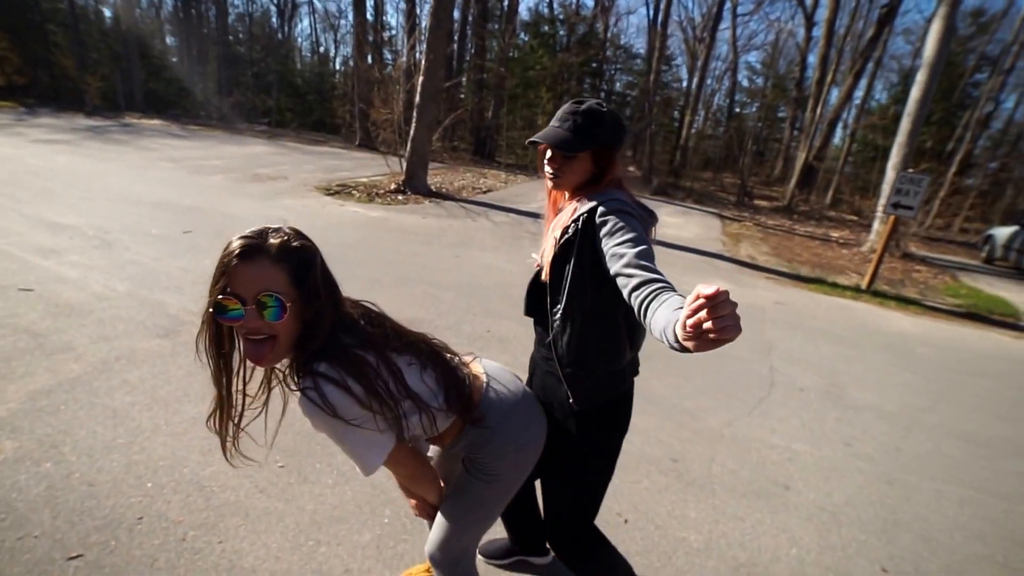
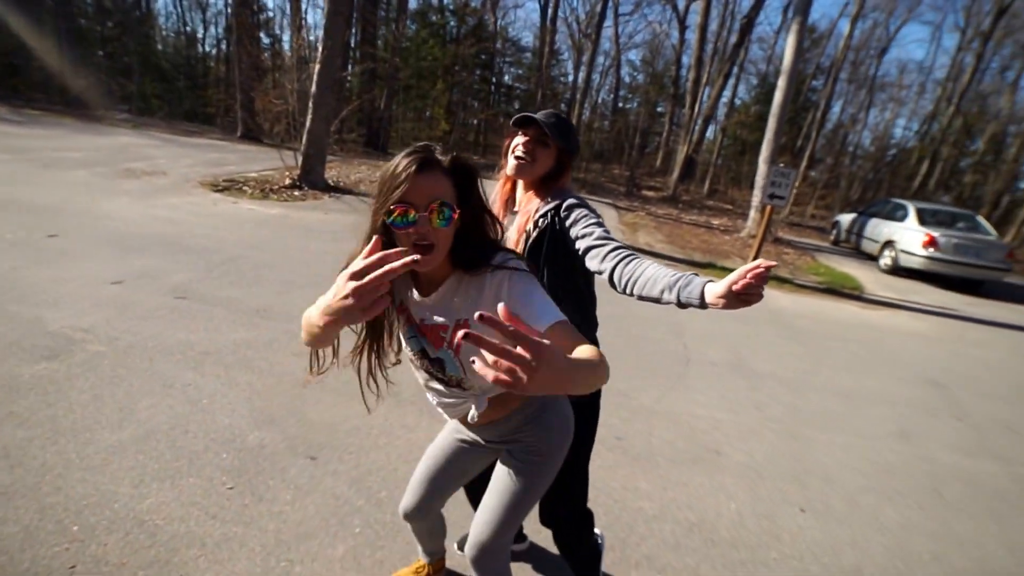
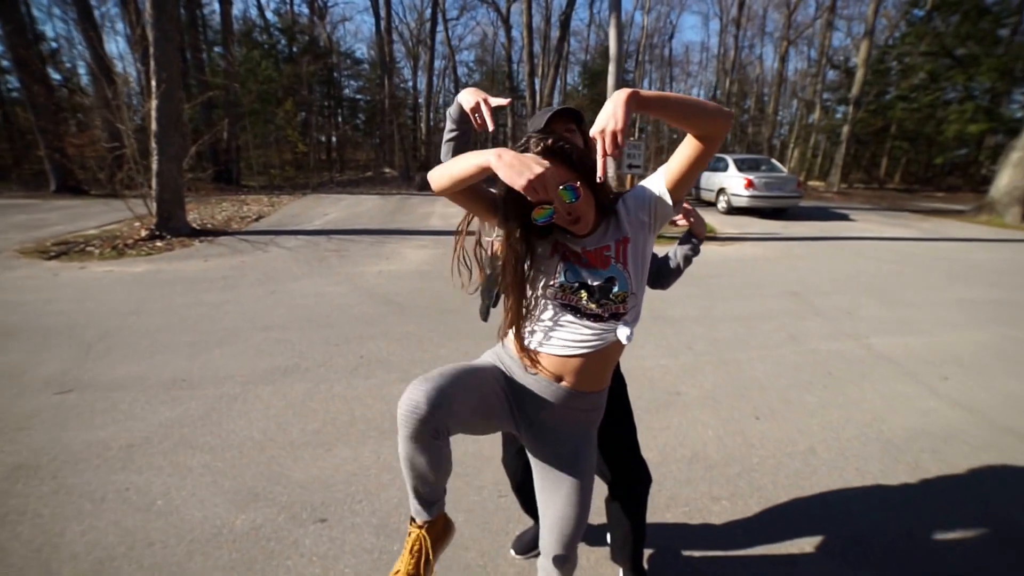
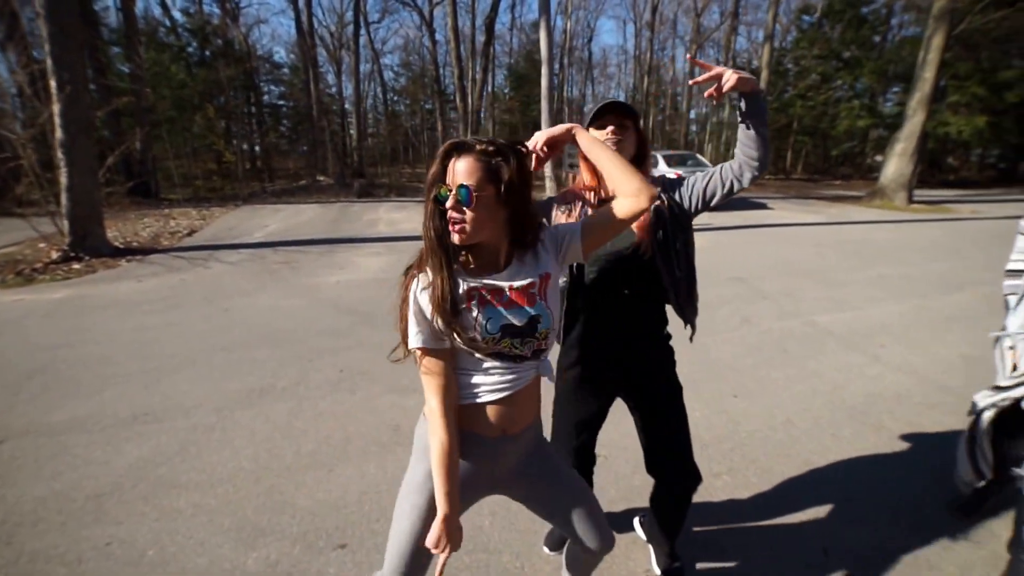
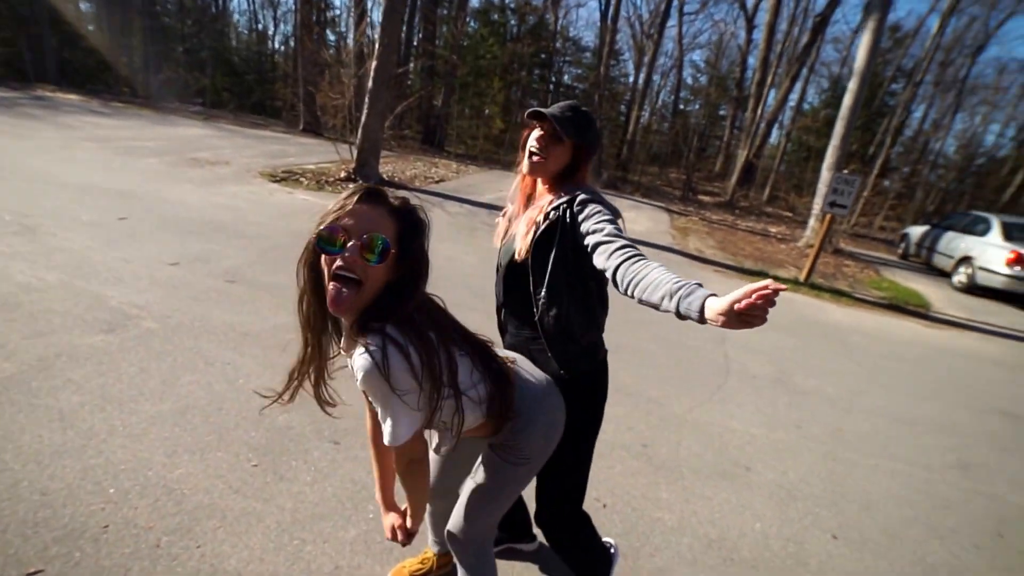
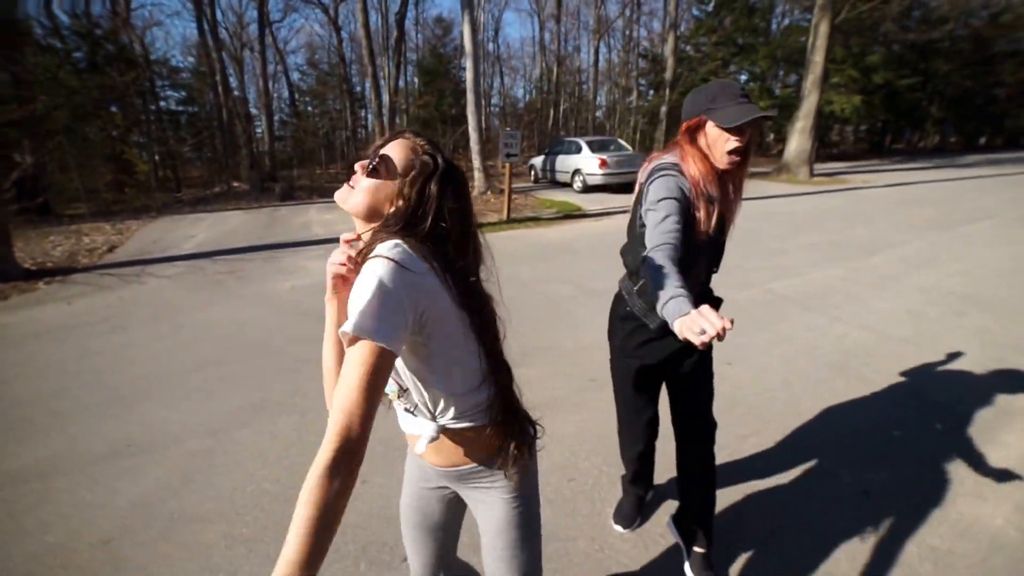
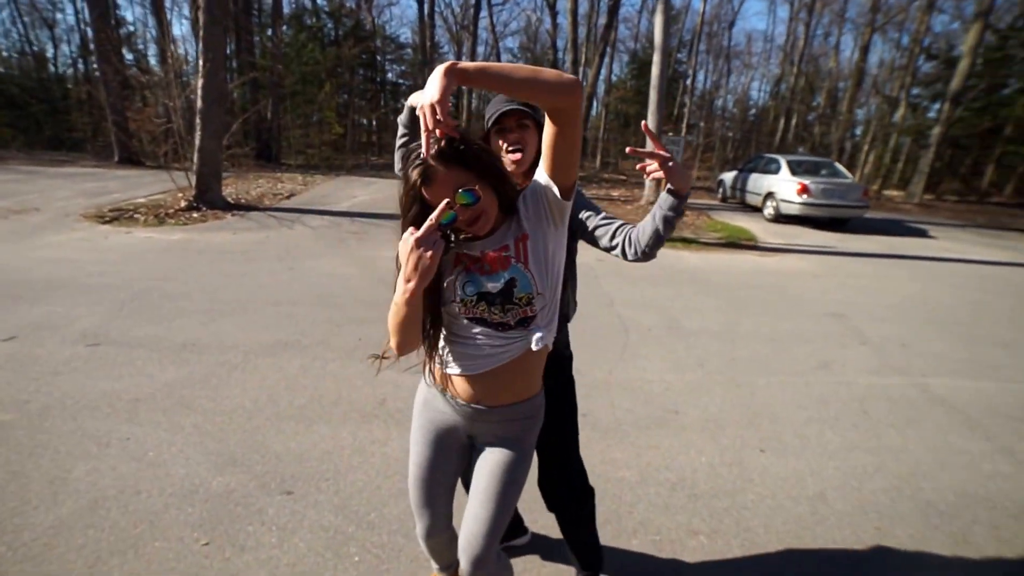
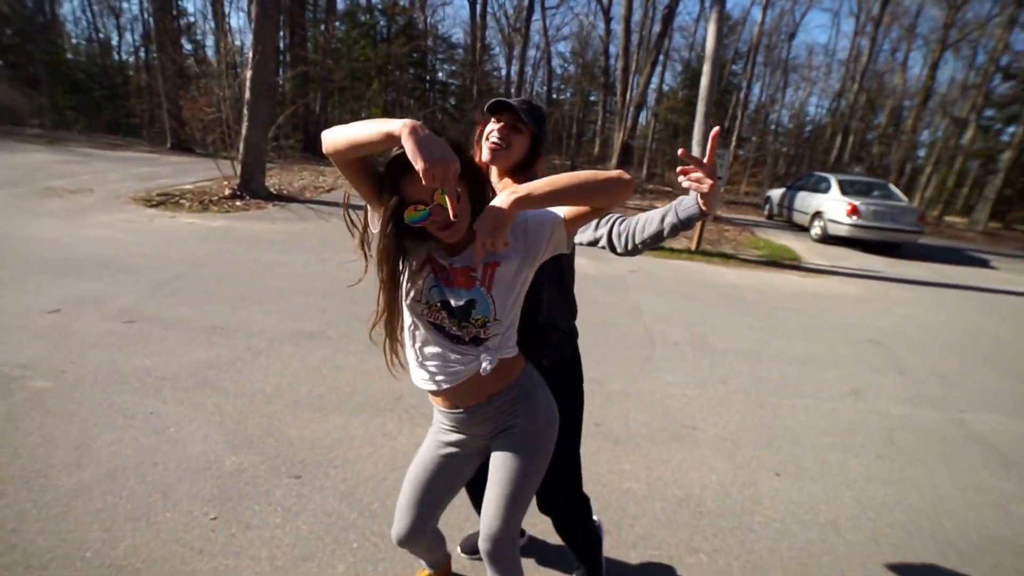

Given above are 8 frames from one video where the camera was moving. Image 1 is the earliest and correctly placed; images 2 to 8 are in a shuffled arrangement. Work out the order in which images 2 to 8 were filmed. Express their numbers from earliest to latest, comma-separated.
5, 2, 8, 7, 3, 4, 6
